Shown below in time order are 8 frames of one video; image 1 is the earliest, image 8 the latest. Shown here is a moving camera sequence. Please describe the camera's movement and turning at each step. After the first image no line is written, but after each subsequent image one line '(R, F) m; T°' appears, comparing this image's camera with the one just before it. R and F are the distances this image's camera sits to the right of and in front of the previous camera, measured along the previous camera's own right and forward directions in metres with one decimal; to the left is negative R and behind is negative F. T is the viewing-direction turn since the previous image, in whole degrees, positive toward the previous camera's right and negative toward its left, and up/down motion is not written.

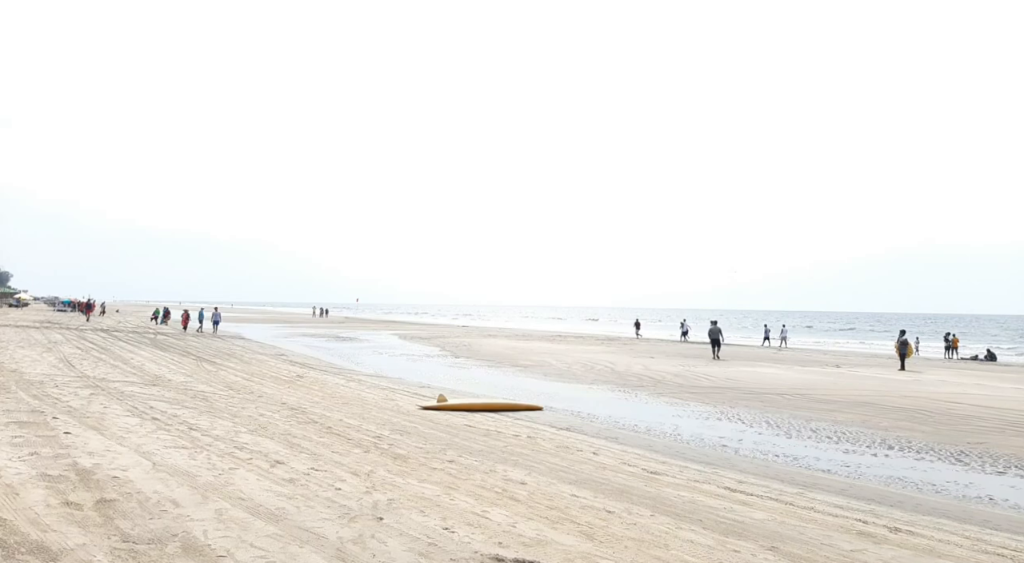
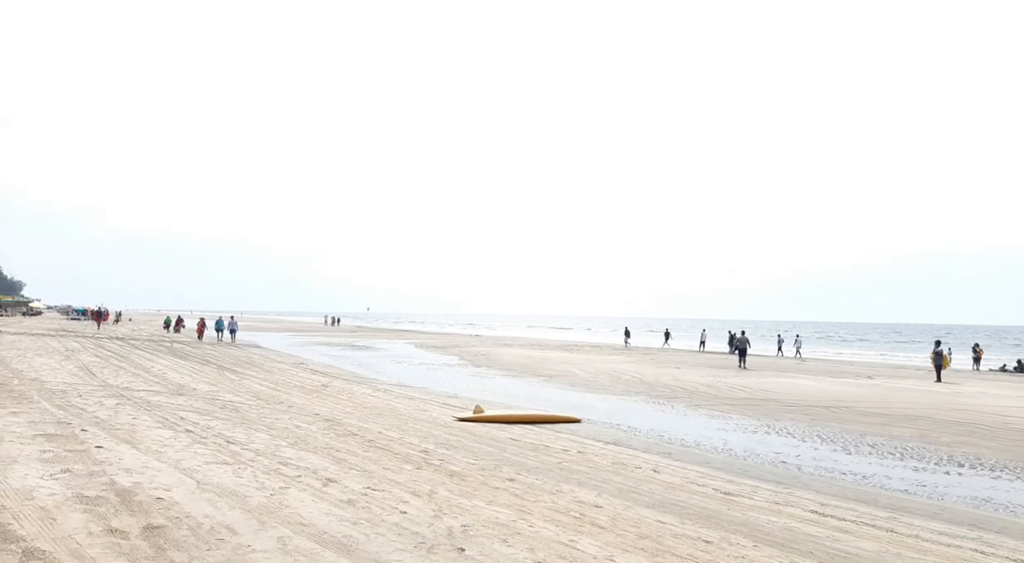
(-0.6, +0.5) m; -1°
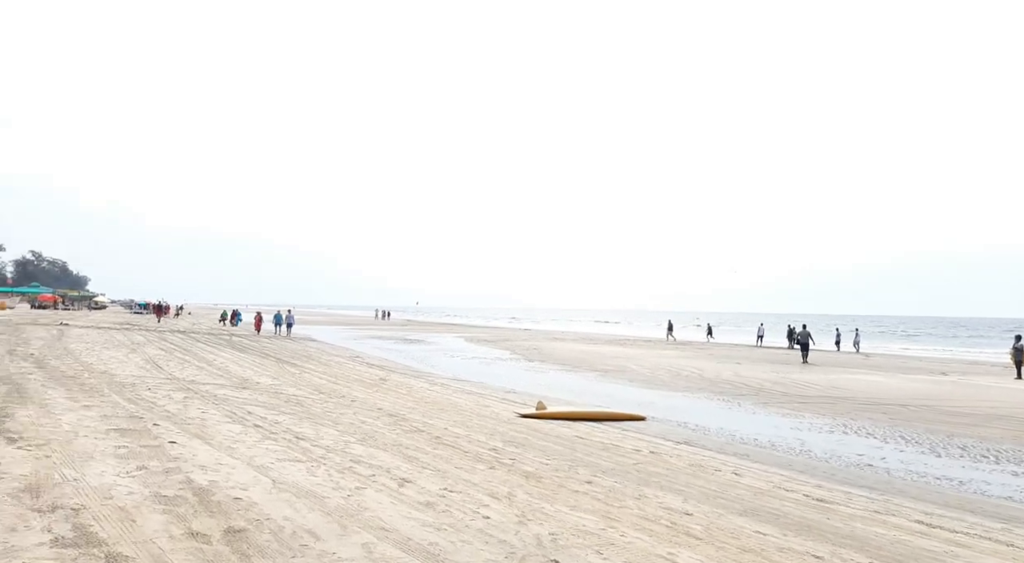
(-0.3, +0.3) m; -4°
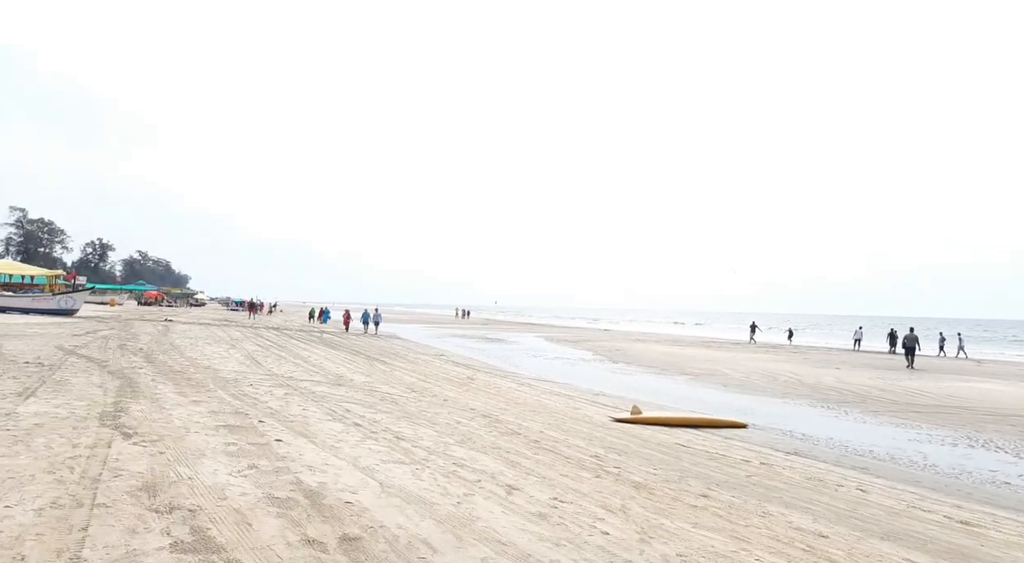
(-0.3, +0.2) m; -7°
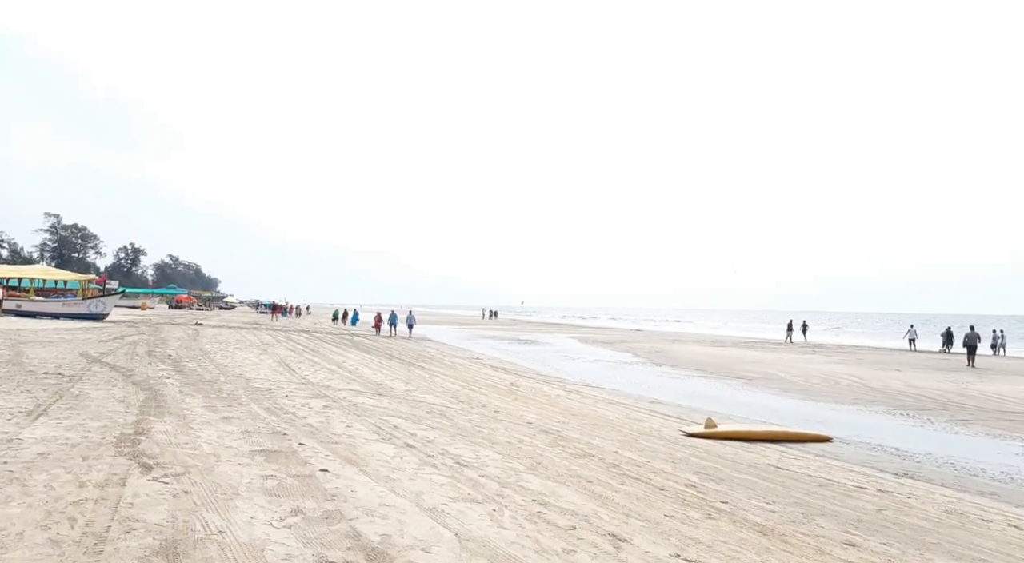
(-0.5, +1.0) m; -2°
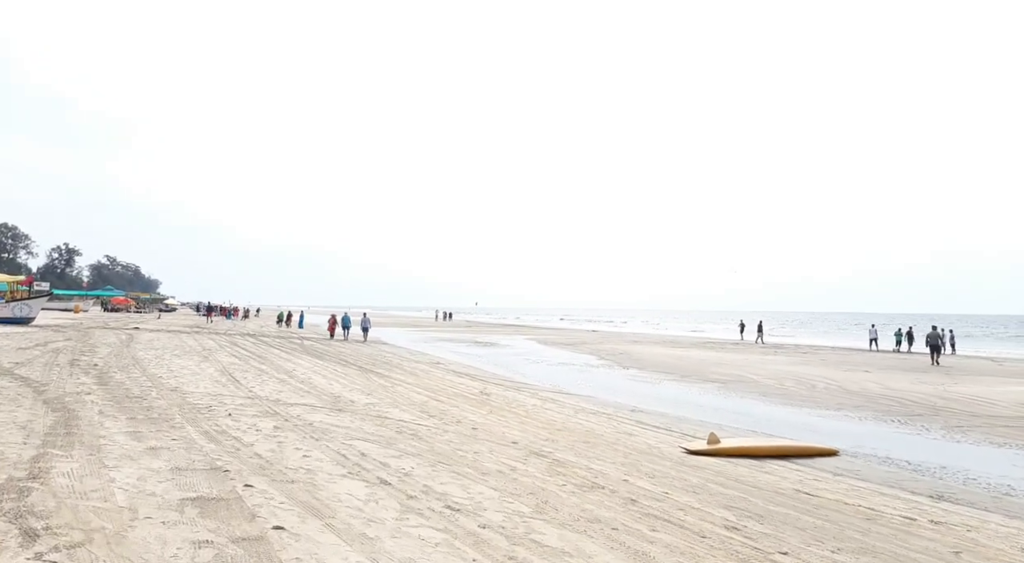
(-0.4, +1.1) m; +5°
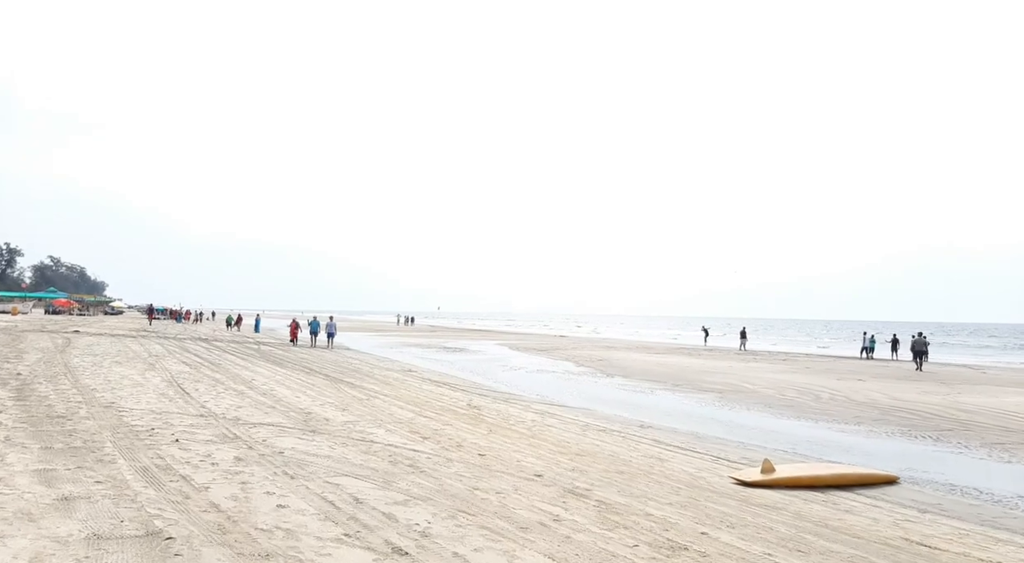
(-0.7, +1.5) m; +4°
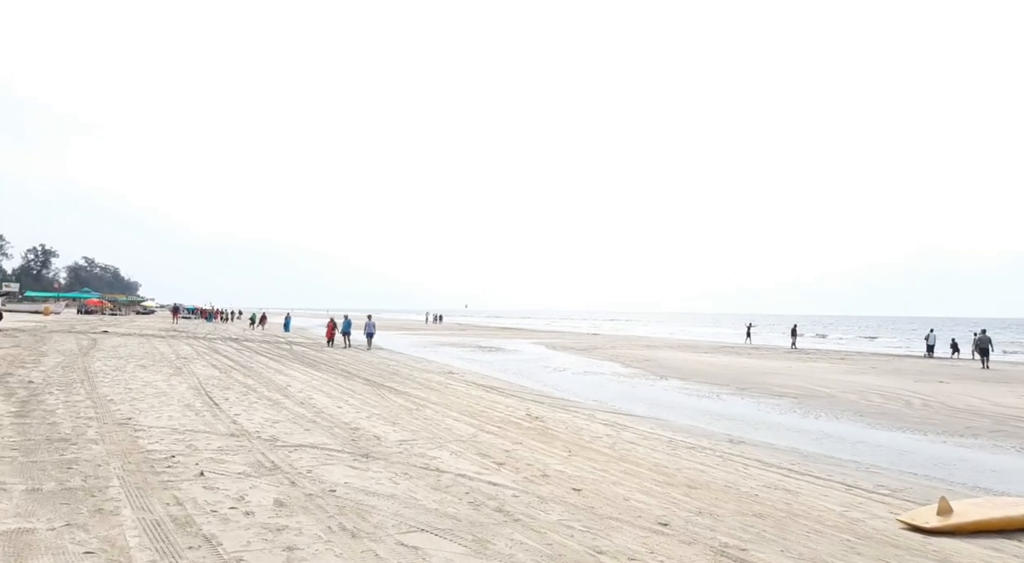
(-0.8, +1.5) m; -2°
